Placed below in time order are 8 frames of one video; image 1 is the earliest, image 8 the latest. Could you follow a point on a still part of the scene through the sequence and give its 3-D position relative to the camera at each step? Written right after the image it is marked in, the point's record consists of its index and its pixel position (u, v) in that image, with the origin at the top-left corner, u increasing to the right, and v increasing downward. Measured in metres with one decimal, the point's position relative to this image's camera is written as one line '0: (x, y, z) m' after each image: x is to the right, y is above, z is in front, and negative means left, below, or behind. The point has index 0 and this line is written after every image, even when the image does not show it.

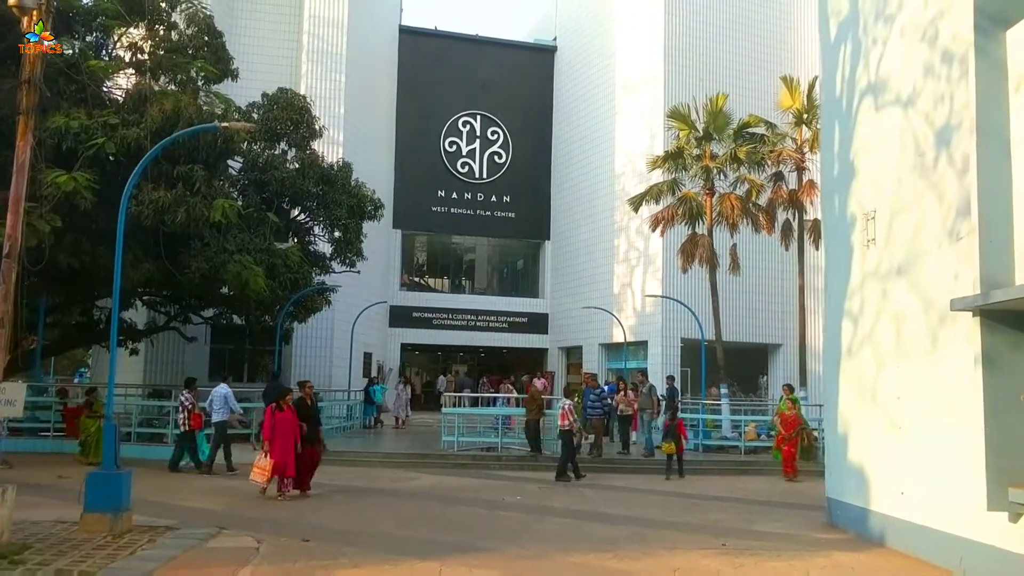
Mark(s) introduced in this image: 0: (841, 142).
0: (+4.2, +1.9, +11.1) m
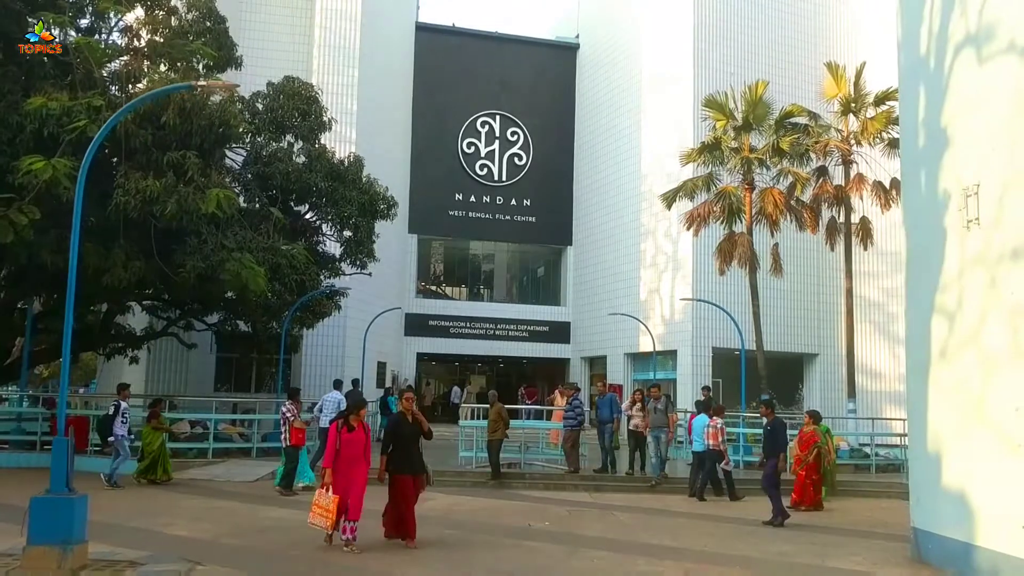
0: (+4.5, +1.9, +9.4) m
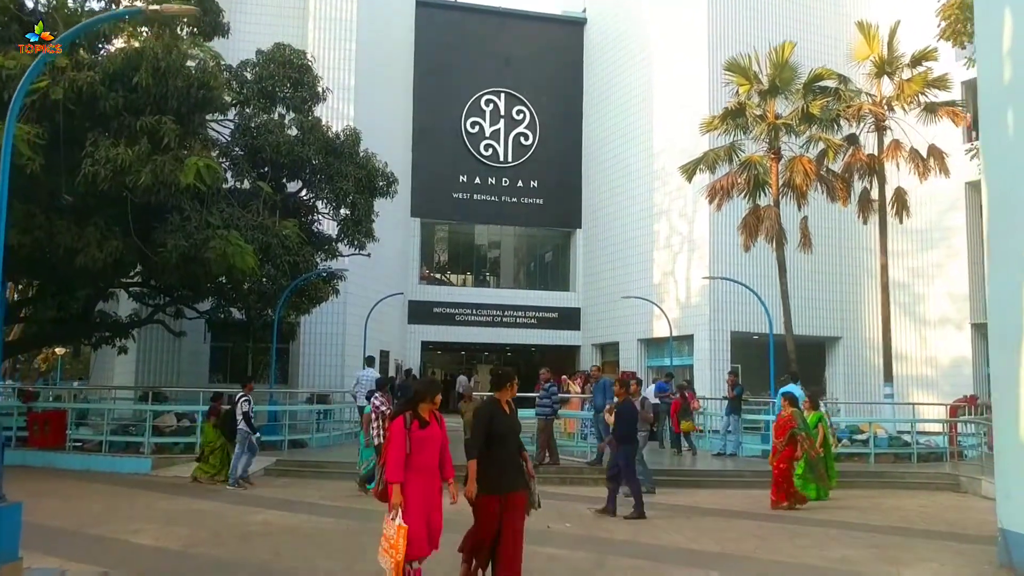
0: (+4.6, +2.3, +8.0) m
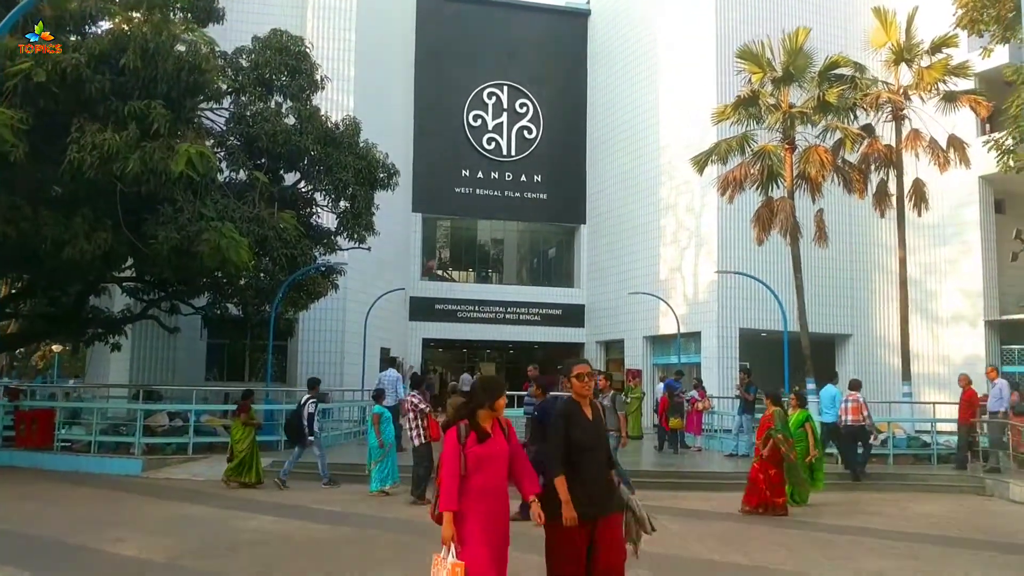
0: (+4.7, +2.4, +7.3) m
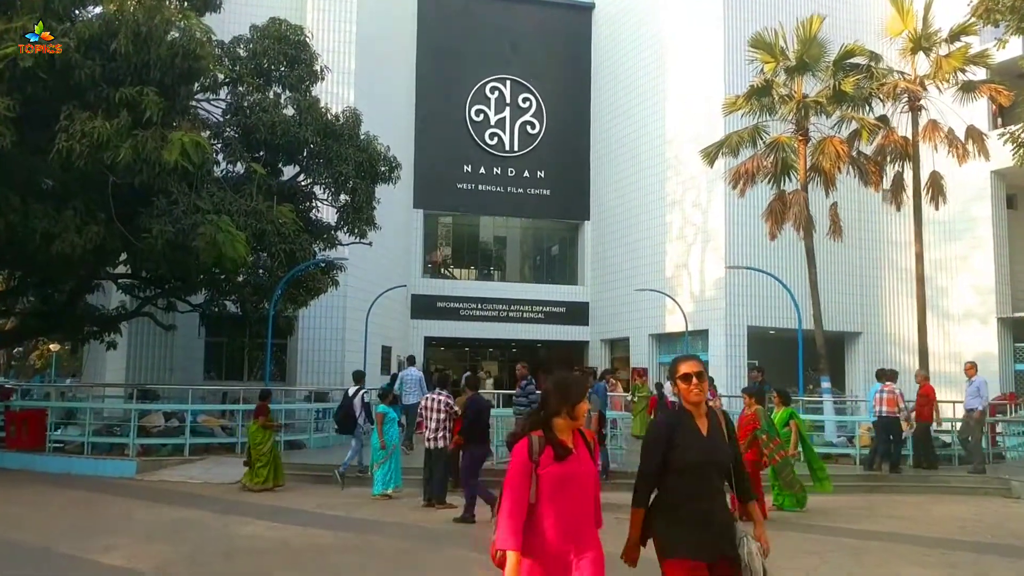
0: (+4.8, +2.5, +6.8) m
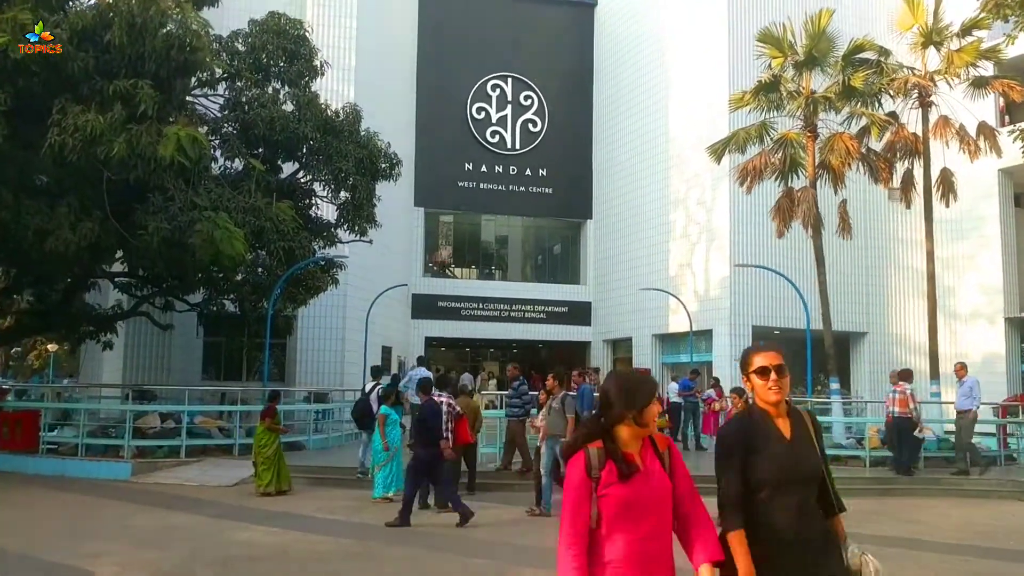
0: (+4.9, +2.5, +6.5) m
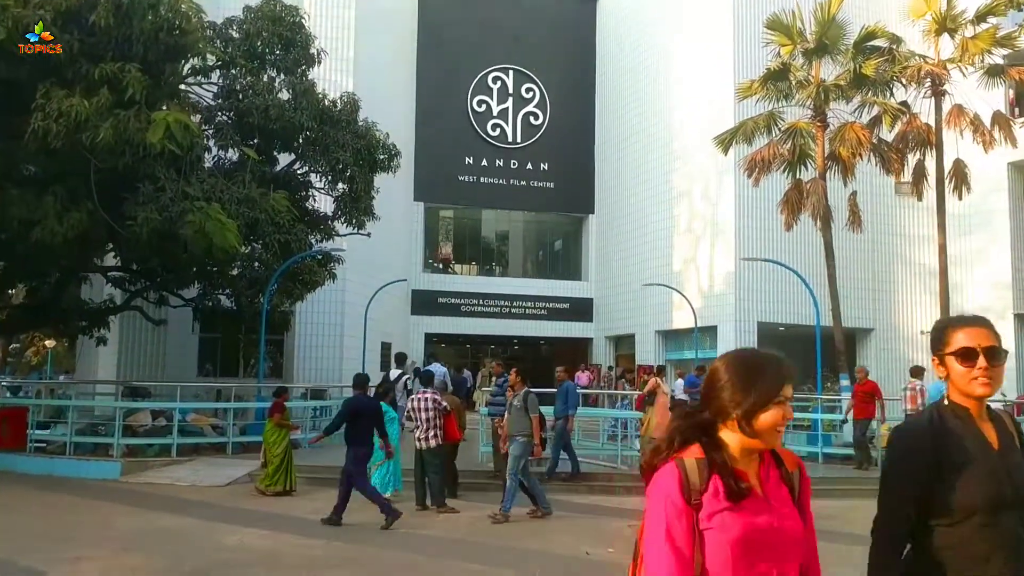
0: (+4.9, +2.6, +6.0) m
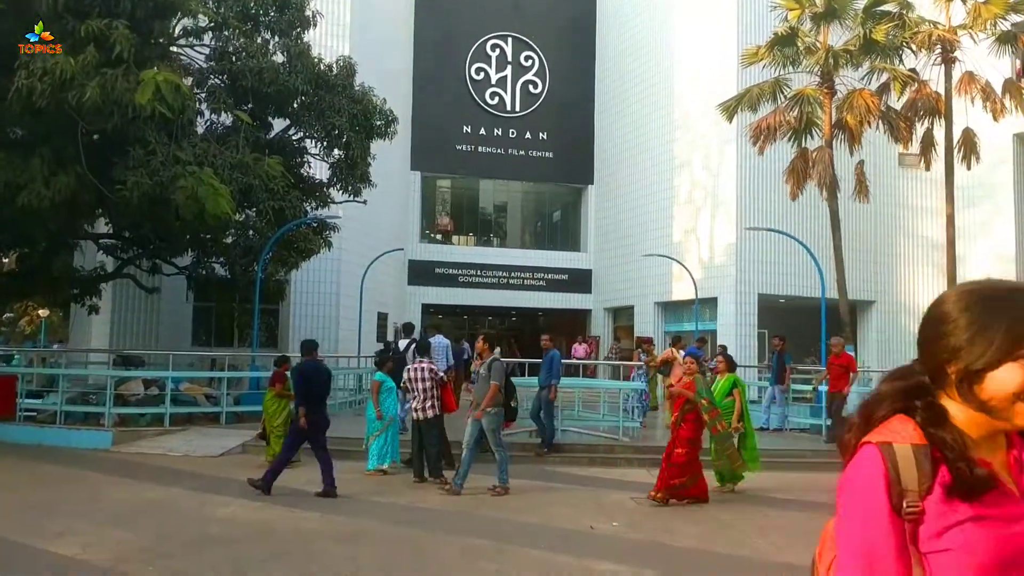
0: (+4.9, +2.8, +5.7) m
